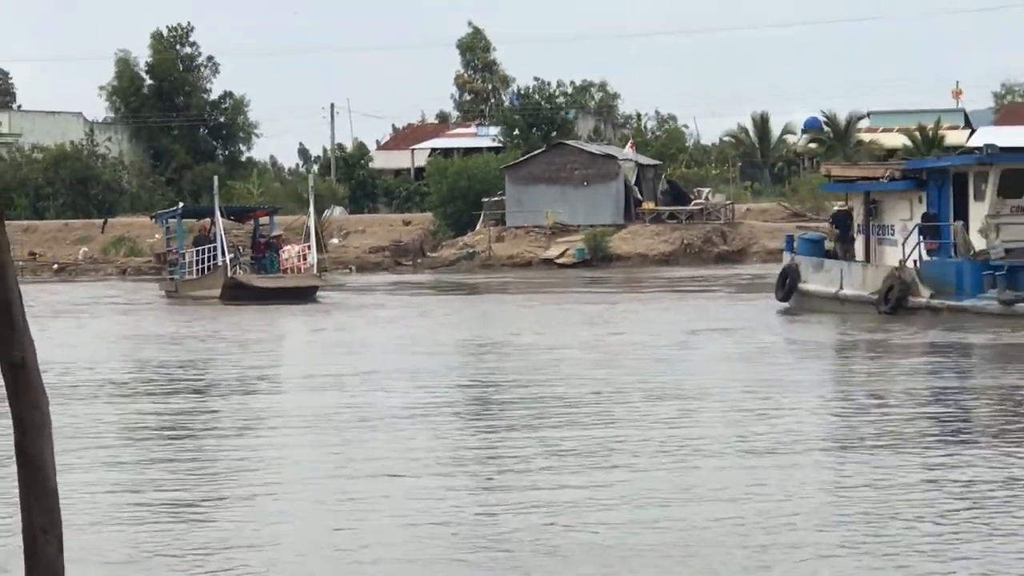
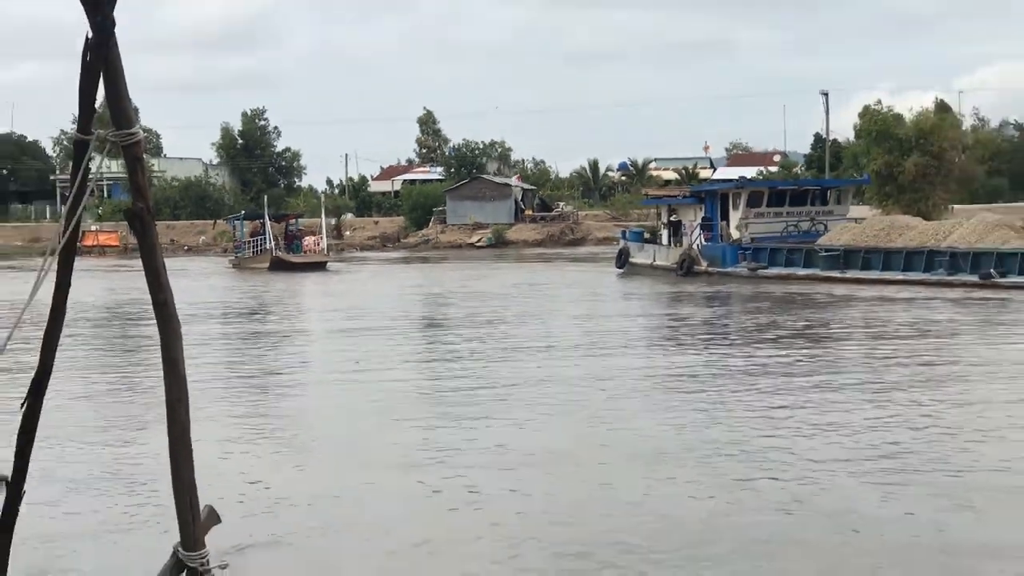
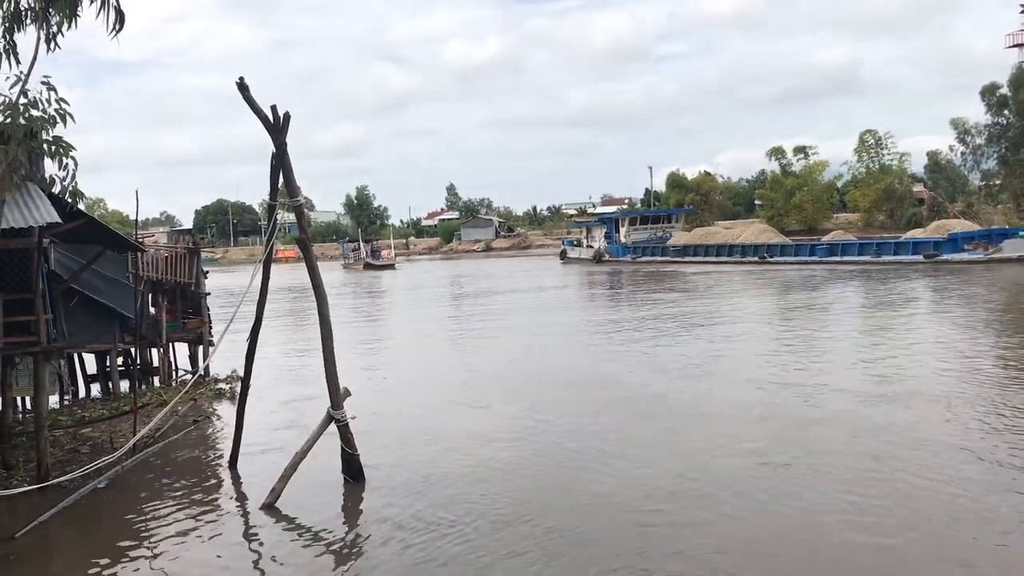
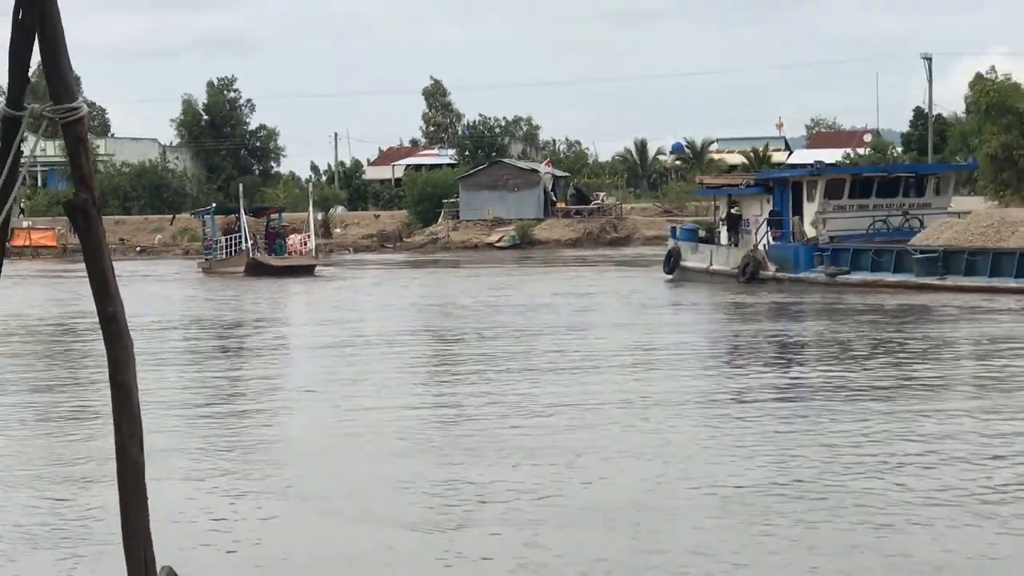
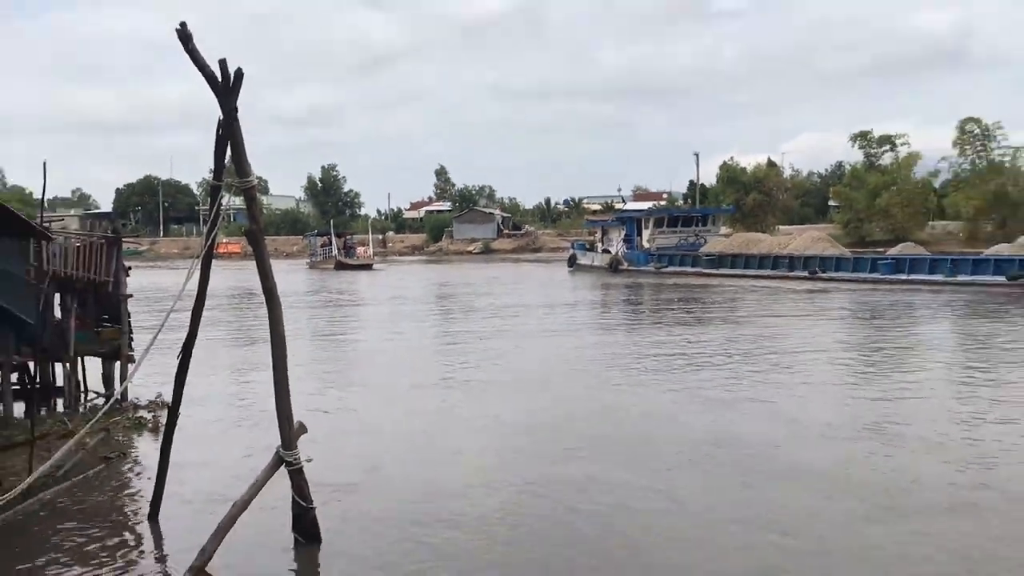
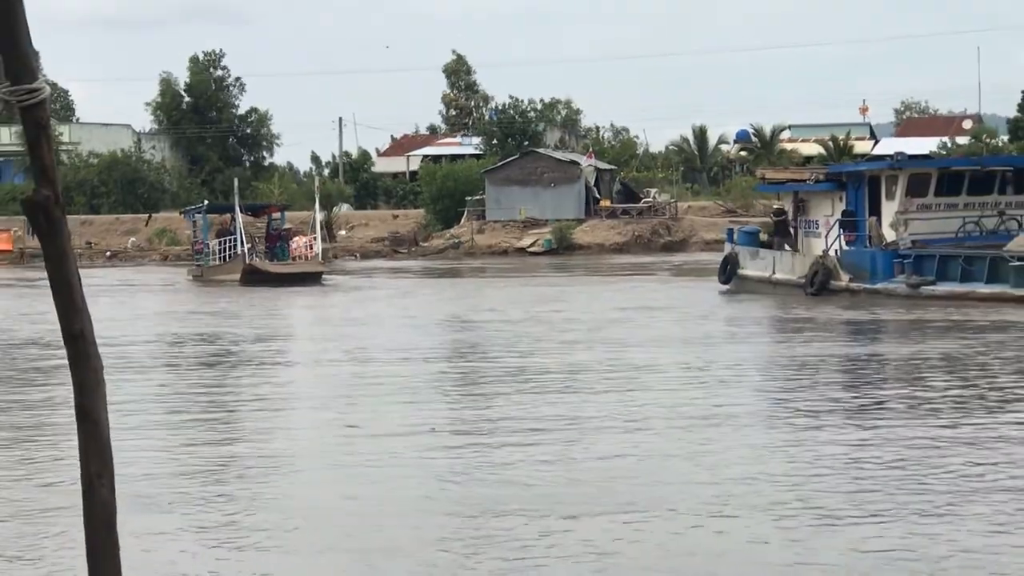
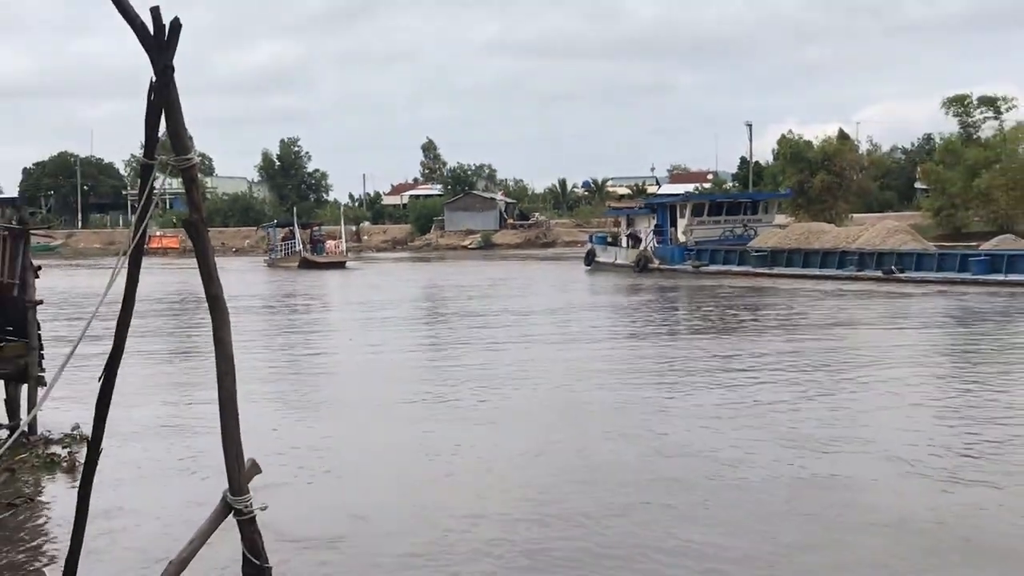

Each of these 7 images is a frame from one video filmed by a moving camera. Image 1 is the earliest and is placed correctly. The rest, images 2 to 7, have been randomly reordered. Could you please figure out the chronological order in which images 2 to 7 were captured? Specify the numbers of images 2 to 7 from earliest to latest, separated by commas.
6, 4, 2, 7, 5, 3
